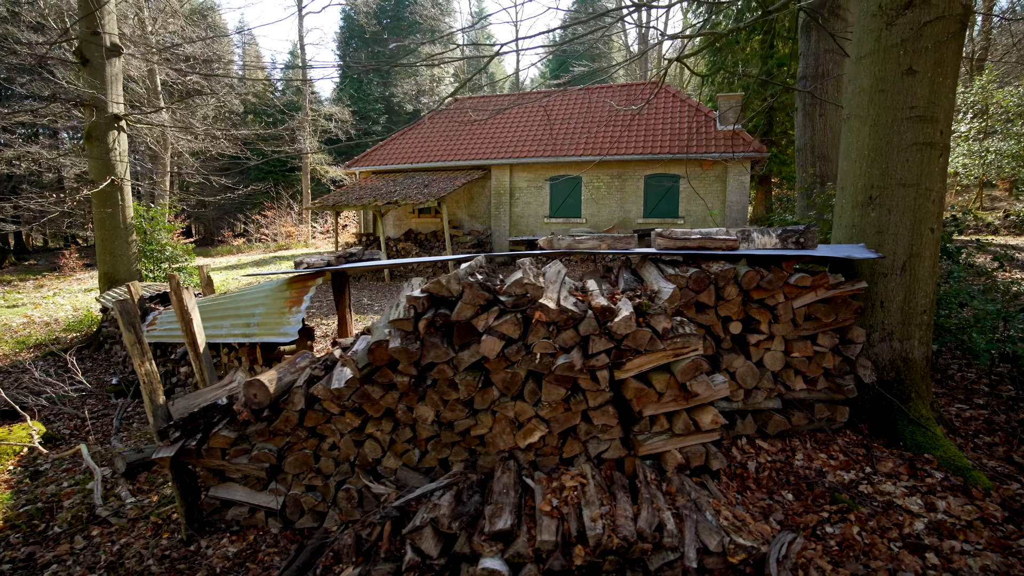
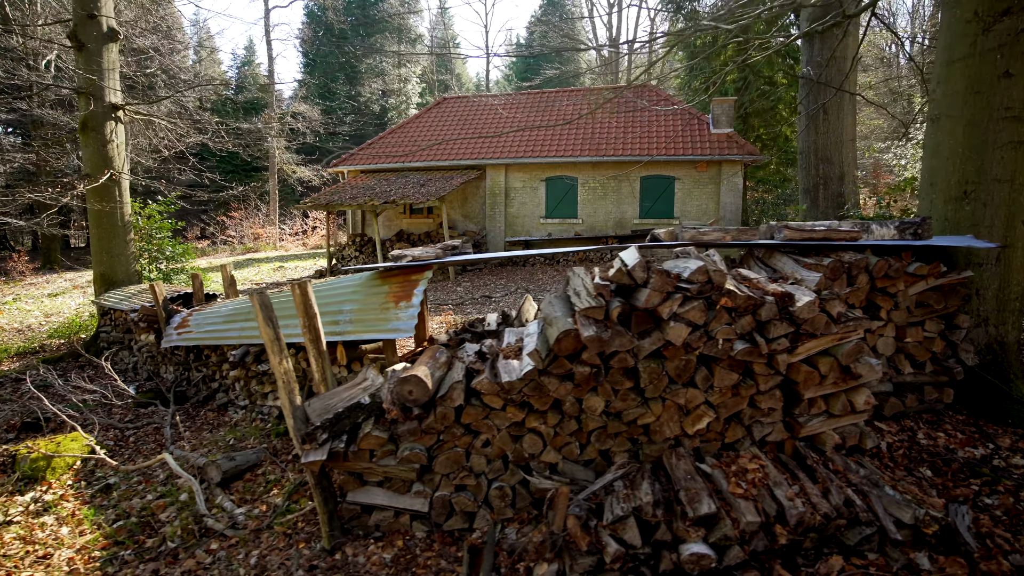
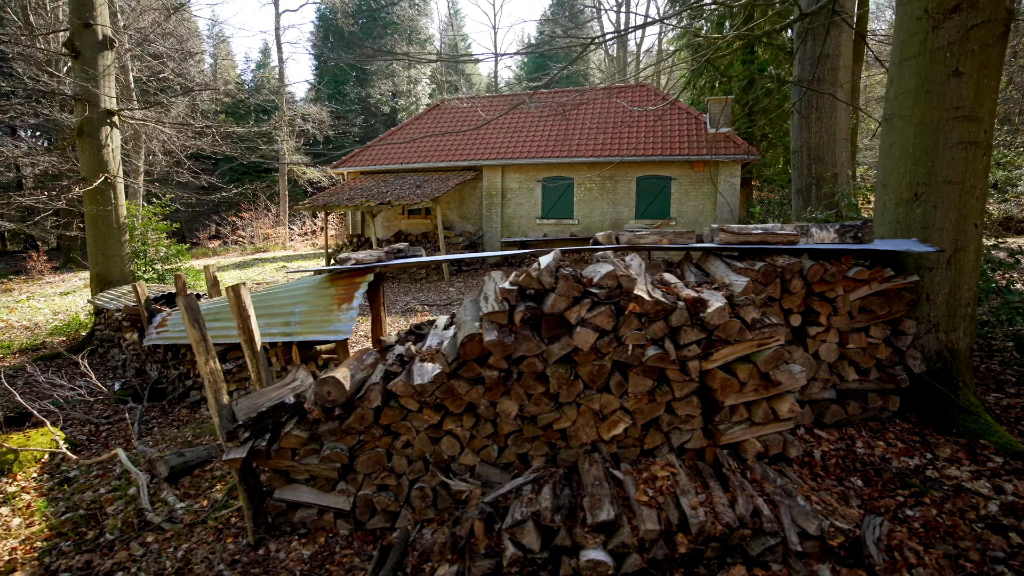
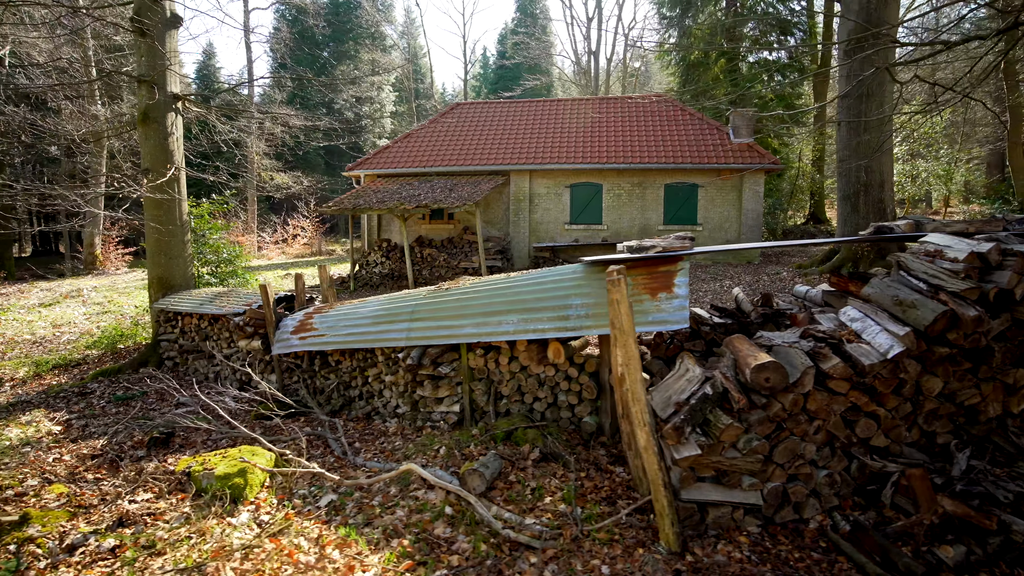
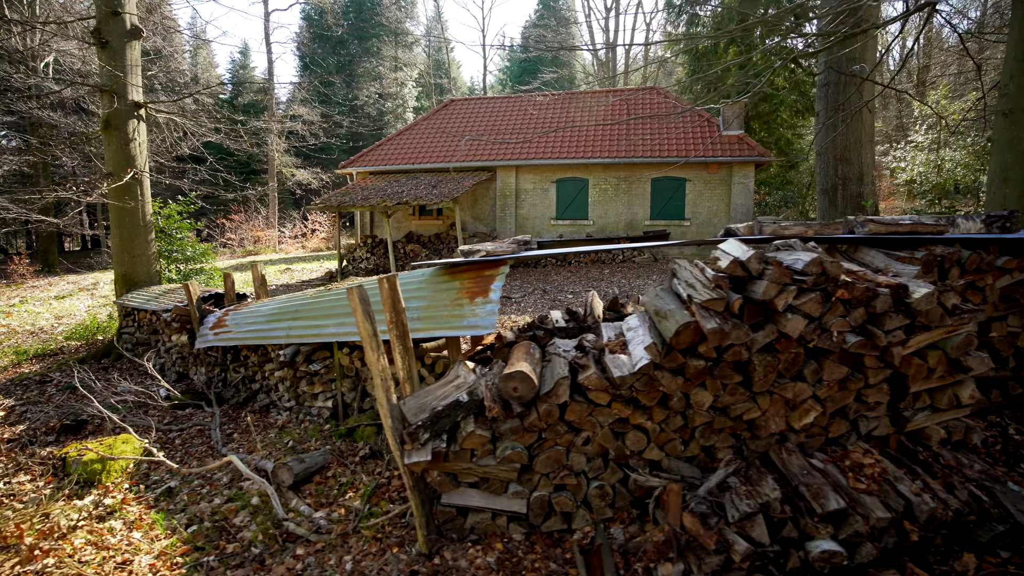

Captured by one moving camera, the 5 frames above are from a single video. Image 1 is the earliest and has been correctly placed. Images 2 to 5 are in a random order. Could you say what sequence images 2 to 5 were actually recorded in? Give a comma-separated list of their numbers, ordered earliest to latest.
3, 2, 5, 4
